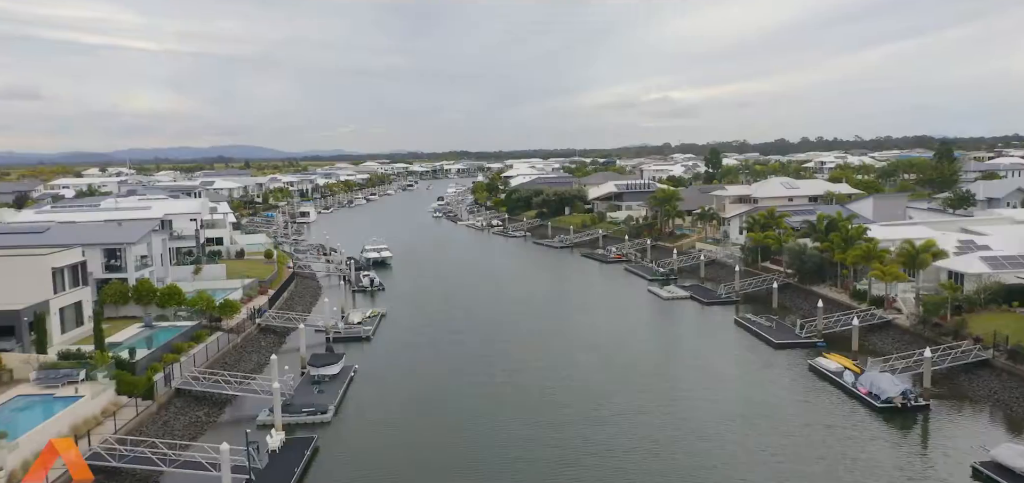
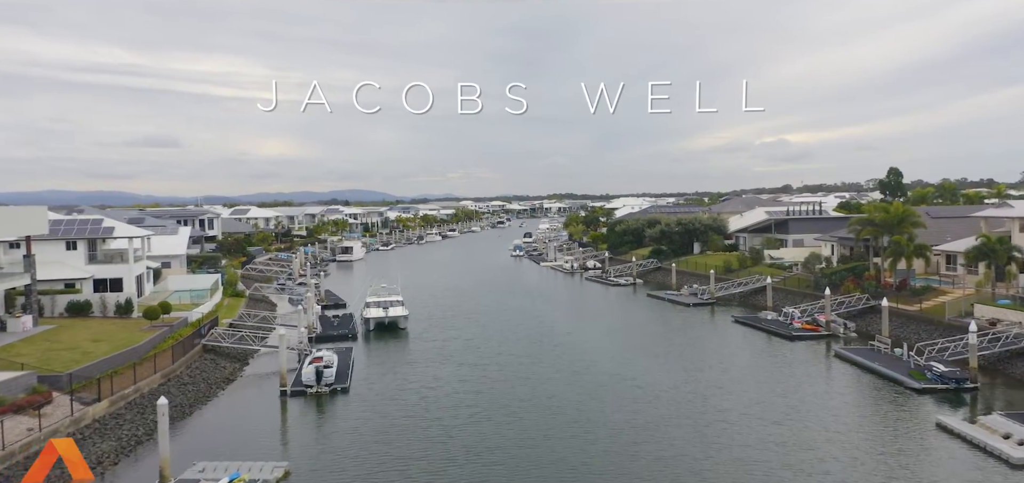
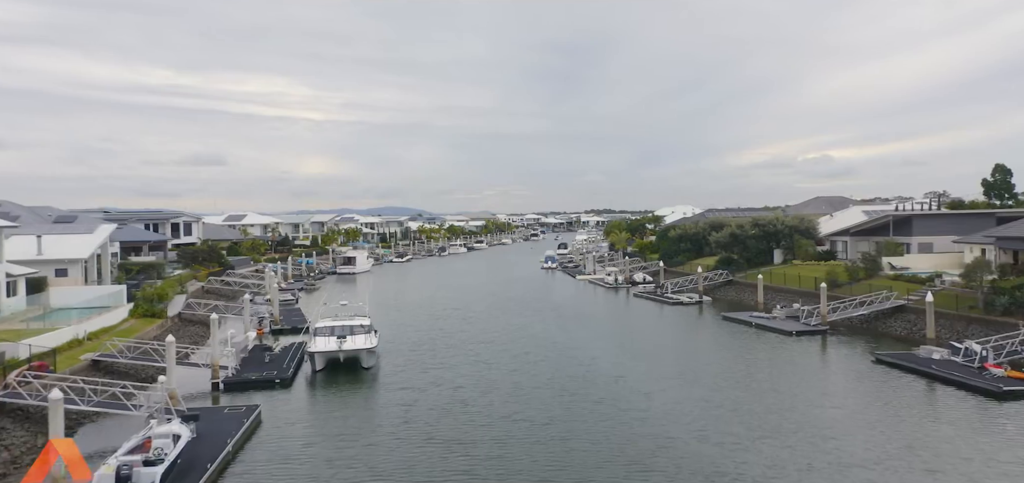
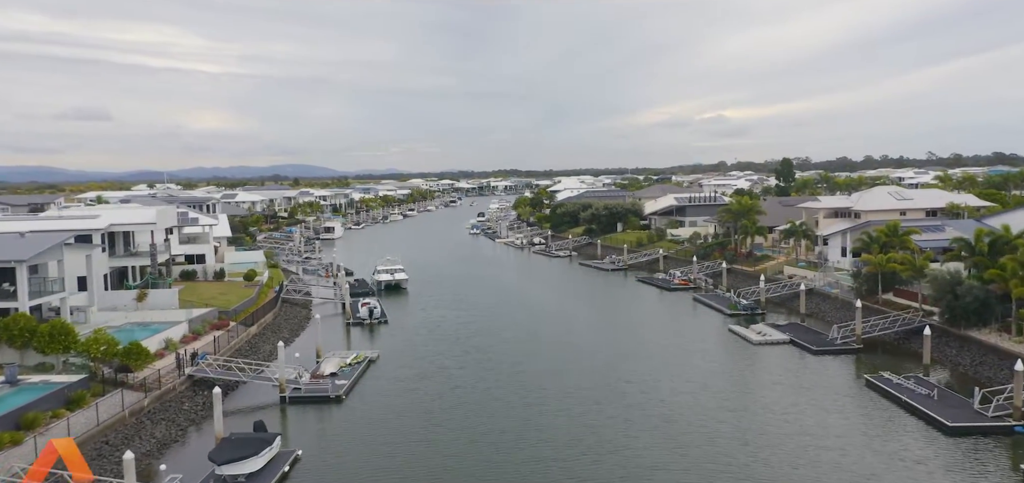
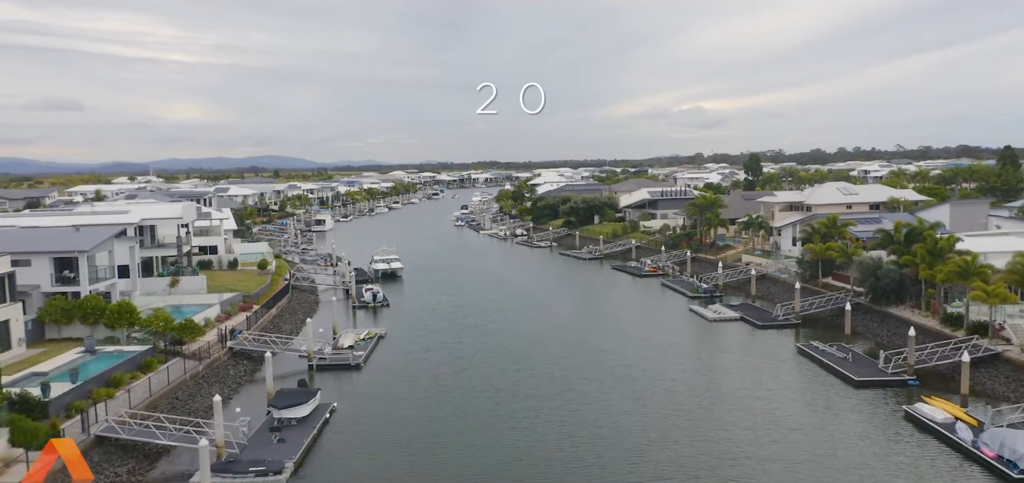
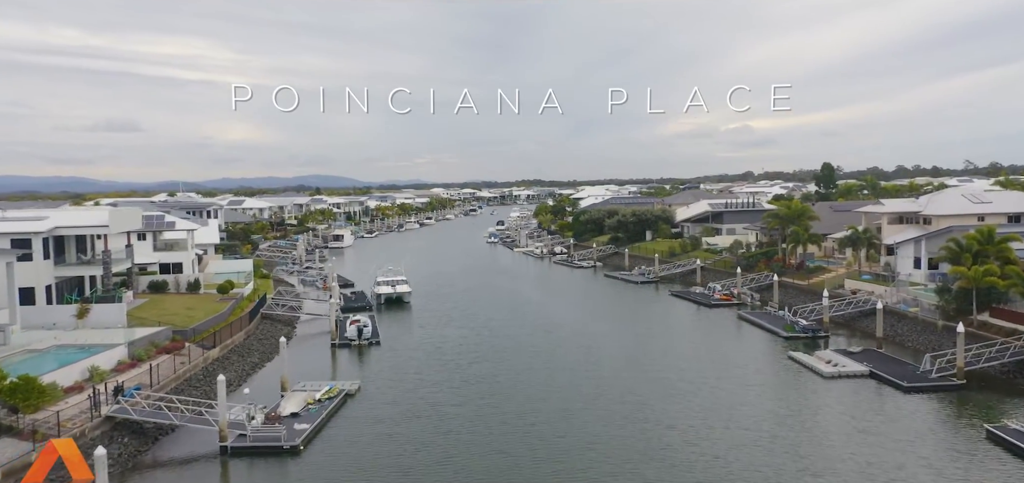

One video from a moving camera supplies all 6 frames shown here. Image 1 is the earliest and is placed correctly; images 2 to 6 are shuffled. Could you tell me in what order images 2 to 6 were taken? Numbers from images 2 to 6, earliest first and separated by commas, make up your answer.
5, 4, 6, 2, 3
